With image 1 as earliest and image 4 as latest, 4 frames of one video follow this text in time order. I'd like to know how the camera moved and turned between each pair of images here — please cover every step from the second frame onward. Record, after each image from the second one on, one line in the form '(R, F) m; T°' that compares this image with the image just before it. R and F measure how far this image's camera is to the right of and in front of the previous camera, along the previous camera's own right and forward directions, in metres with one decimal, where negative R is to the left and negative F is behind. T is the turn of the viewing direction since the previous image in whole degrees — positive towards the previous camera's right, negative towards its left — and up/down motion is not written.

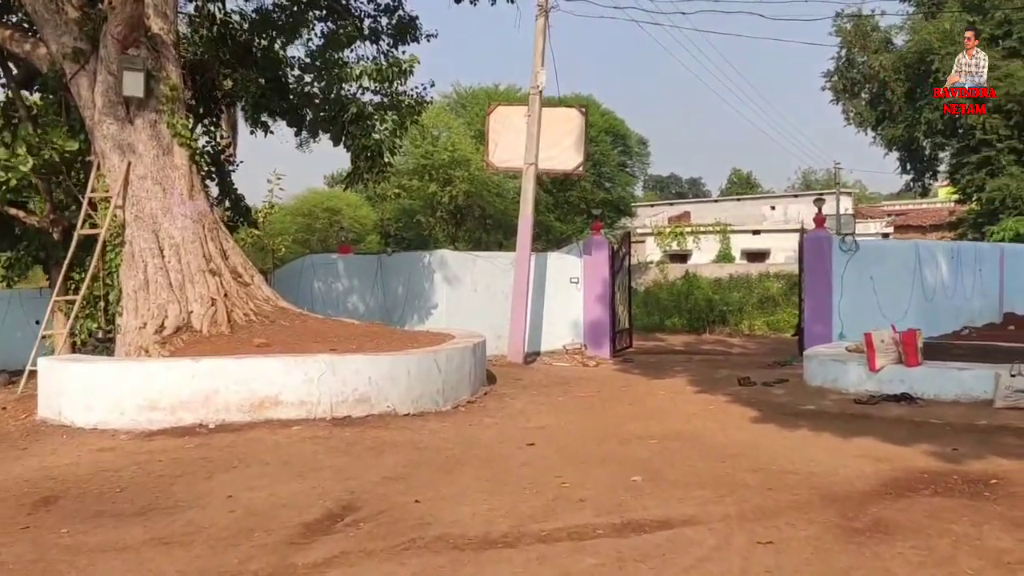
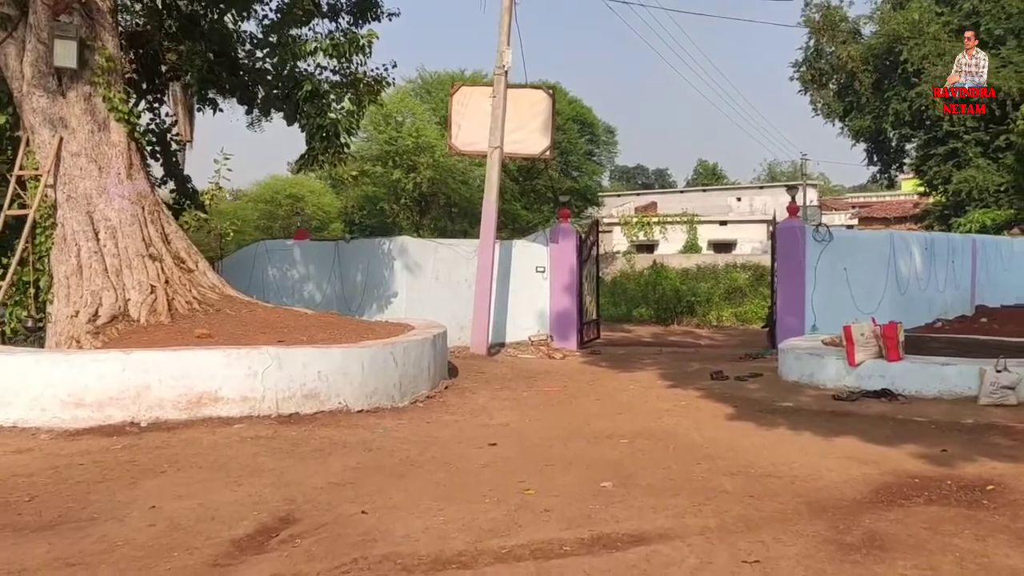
(0.0, +0.5) m; +2°
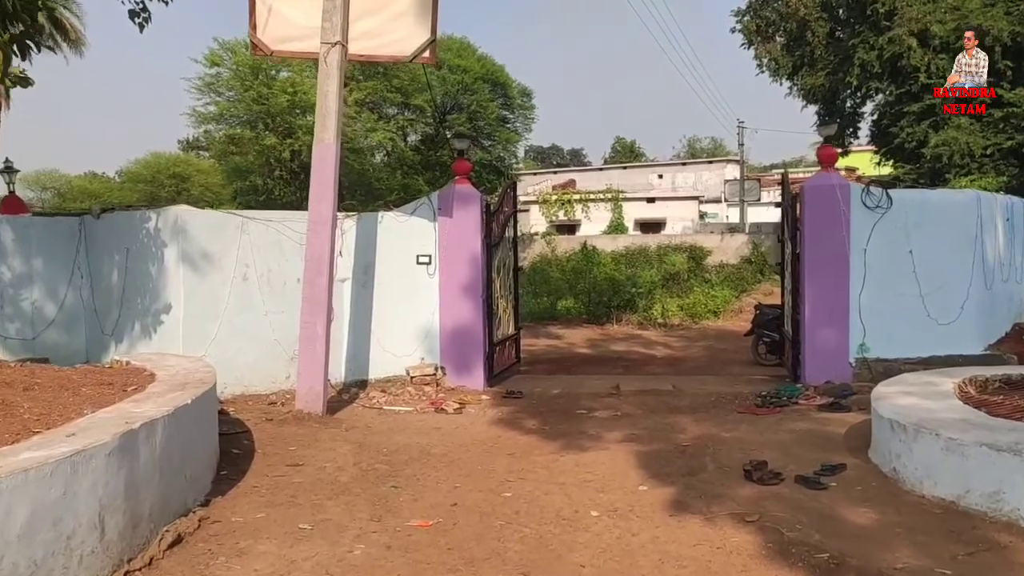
(+0.5, +5.2) m; +5°
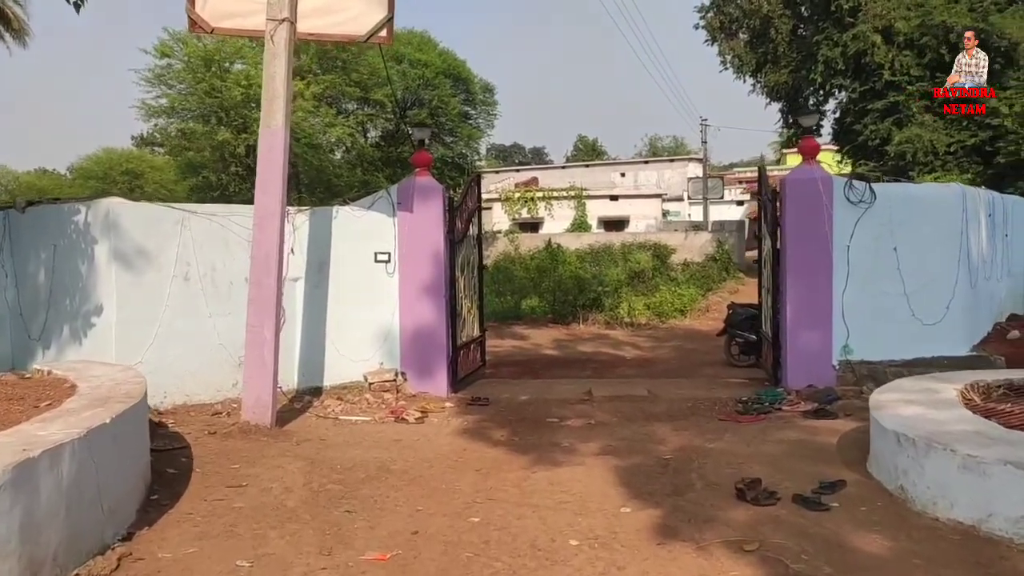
(0.0, +0.5) m; +2°
